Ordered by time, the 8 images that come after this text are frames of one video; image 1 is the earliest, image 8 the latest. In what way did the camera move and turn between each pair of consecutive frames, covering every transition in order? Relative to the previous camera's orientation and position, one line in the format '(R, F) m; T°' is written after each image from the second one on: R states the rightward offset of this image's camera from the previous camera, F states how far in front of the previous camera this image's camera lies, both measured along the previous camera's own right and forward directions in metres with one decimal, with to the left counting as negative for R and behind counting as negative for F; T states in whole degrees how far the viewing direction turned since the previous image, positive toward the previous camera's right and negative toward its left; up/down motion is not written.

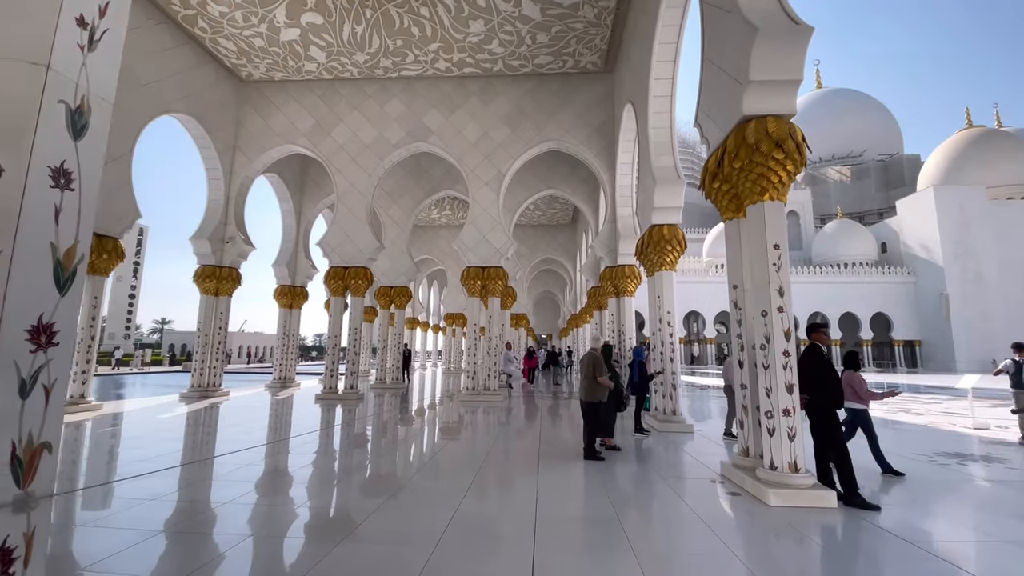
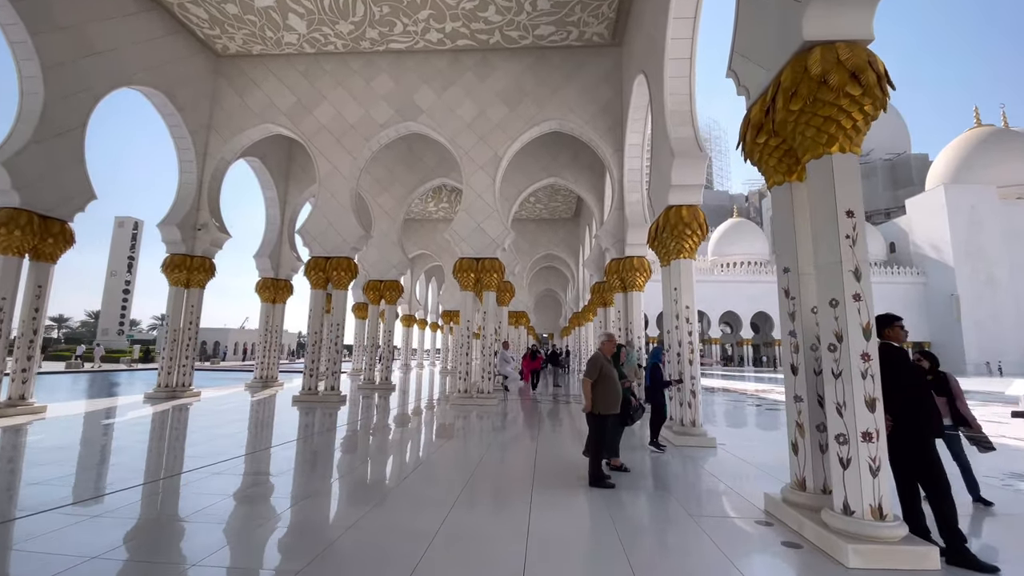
(+0.1, +0.8) m; 0°
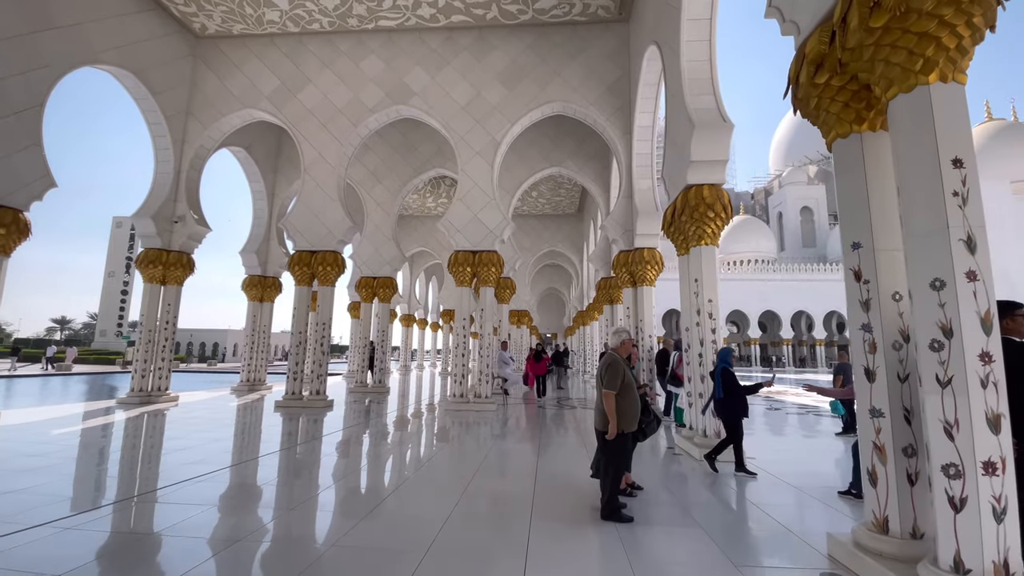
(+0.1, +0.6) m; 0°
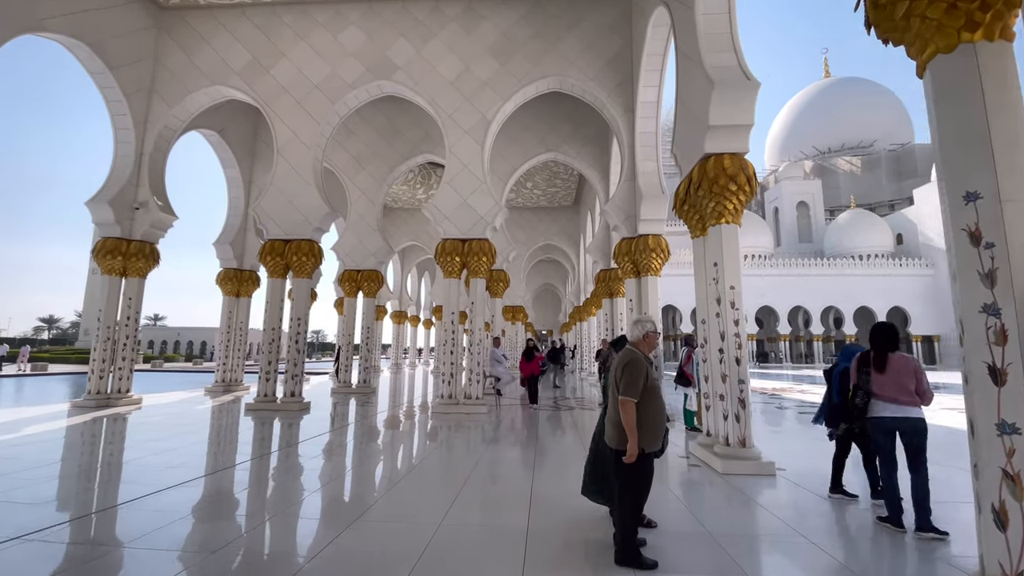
(0.0, +0.6) m; +1°
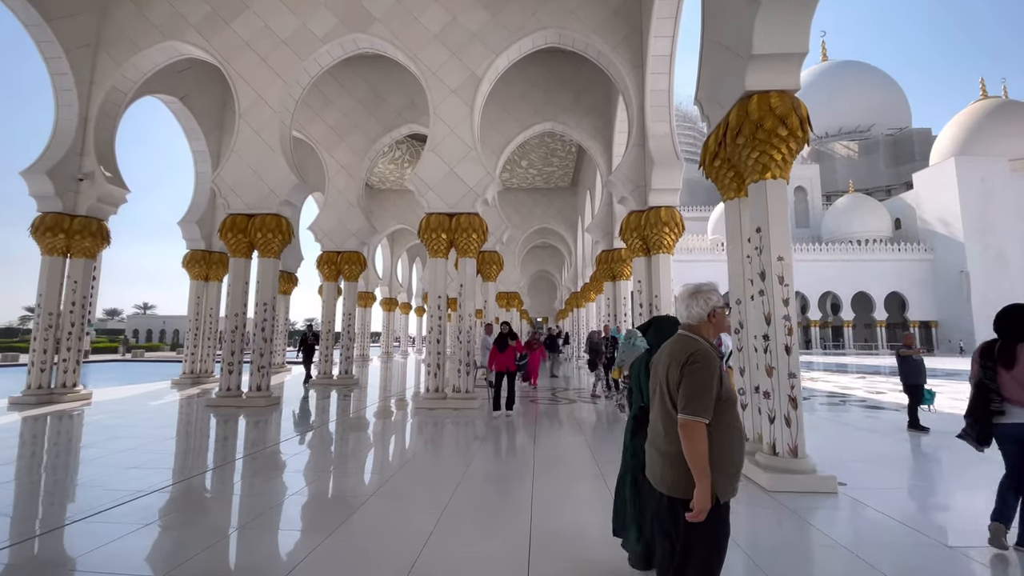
(0.0, +0.8) m; +1°
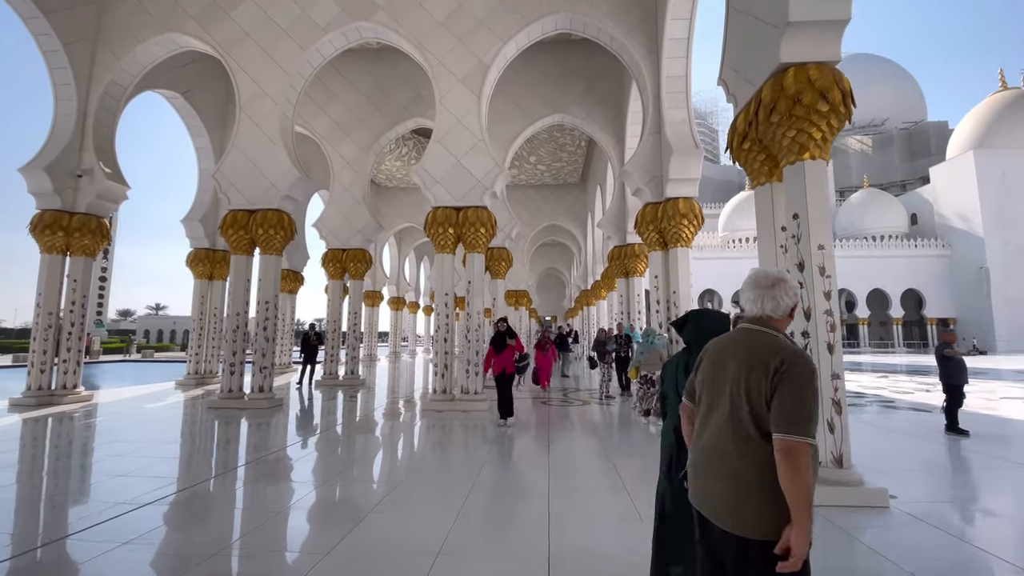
(0.0, +0.3) m; -1°
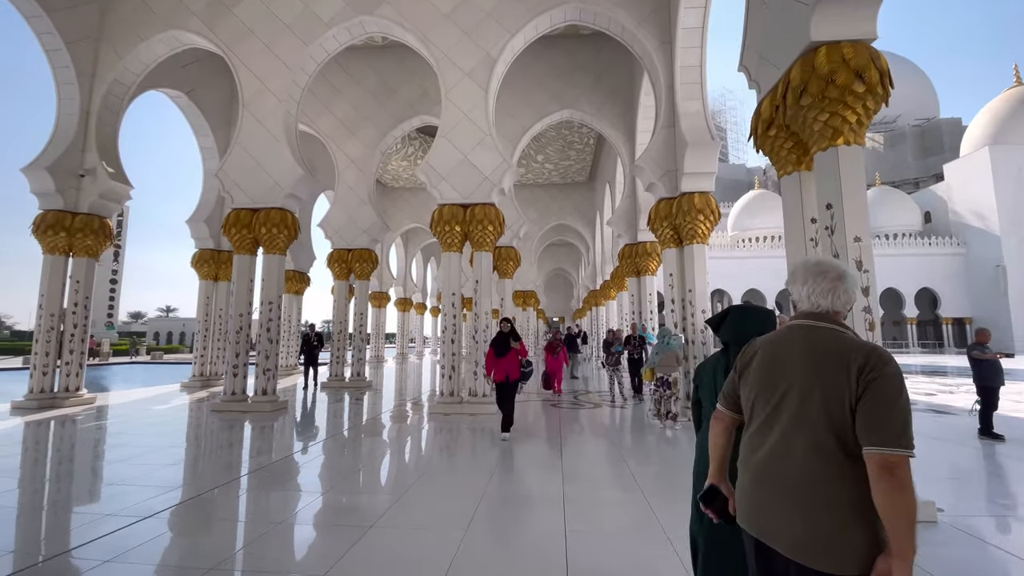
(0.0, +0.2) m; -1°
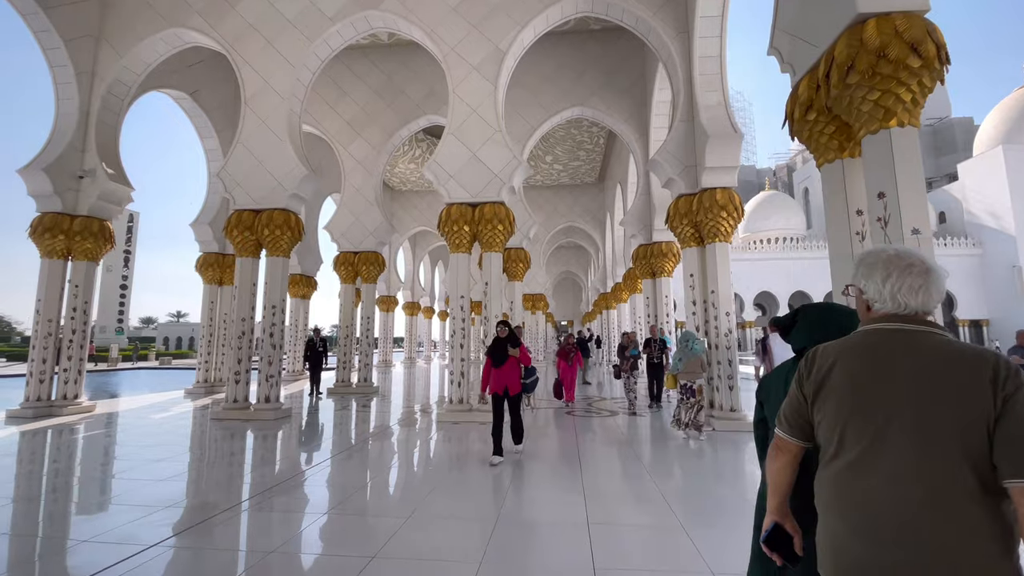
(0.0, +0.3) m; -1°
